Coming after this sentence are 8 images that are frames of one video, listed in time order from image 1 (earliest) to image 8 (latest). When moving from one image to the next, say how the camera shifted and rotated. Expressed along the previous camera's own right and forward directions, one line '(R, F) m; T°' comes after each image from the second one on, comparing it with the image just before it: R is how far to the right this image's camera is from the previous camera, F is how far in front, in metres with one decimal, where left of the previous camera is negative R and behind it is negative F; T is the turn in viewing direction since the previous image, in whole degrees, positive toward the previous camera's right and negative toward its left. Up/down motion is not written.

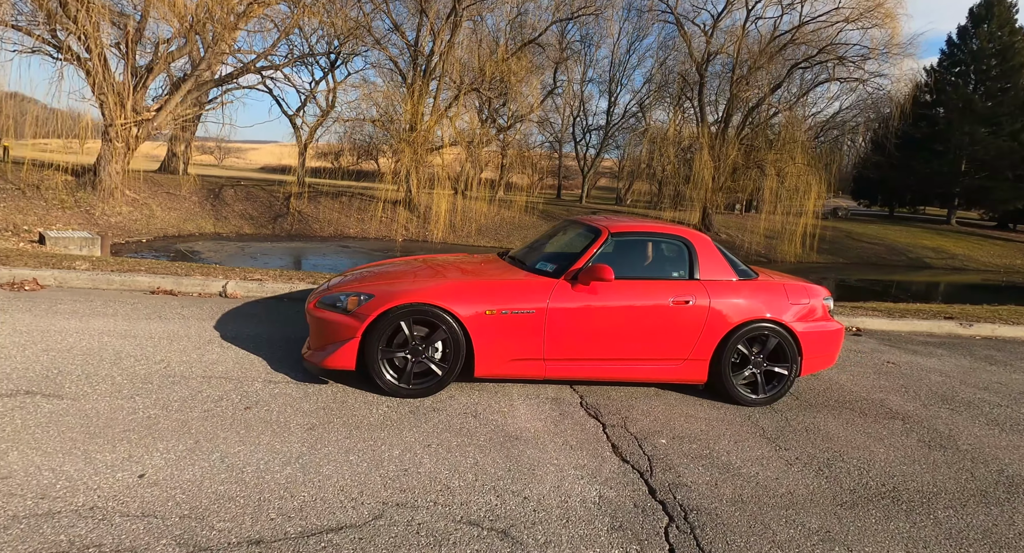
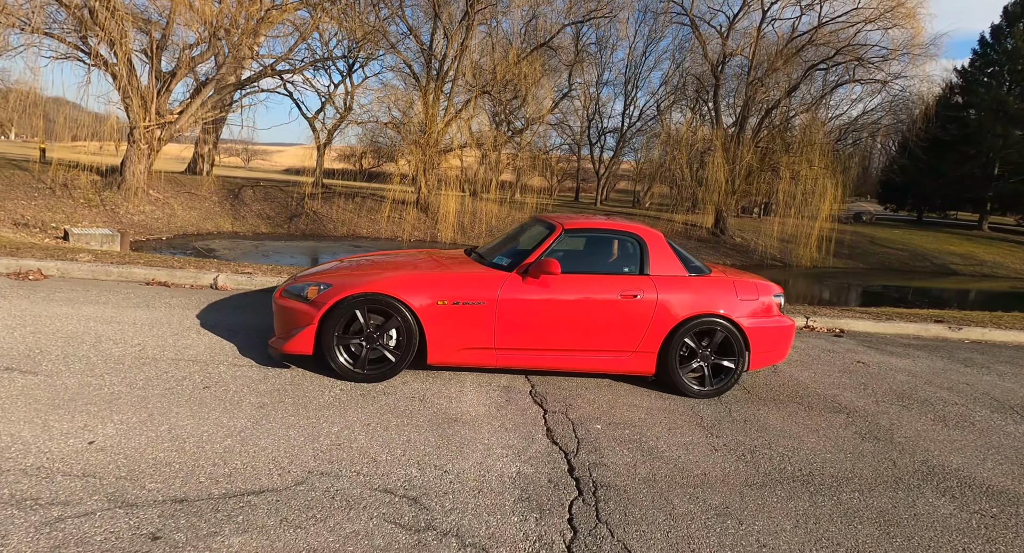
(+0.5, -0.2) m; -2°
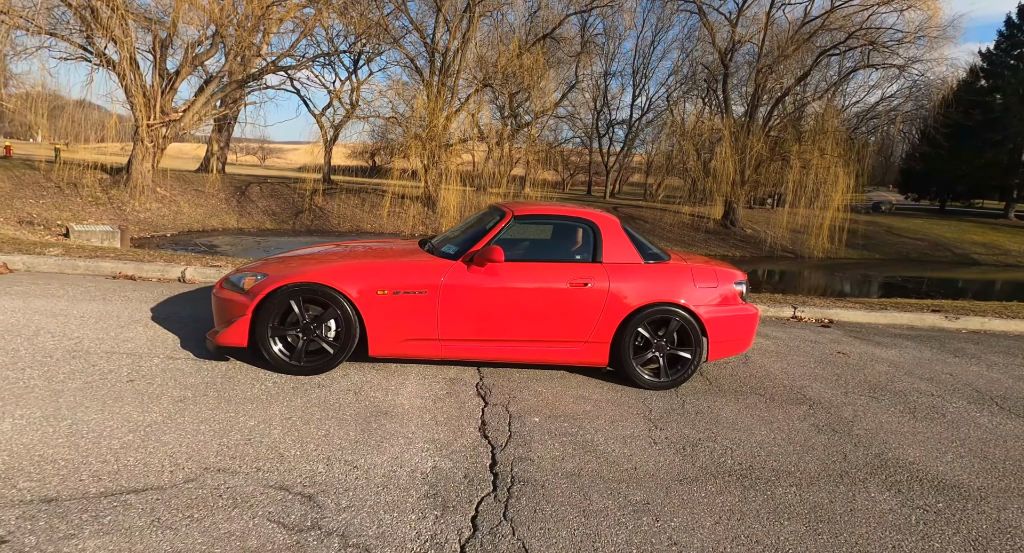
(+0.5, +0.2) m; -2°
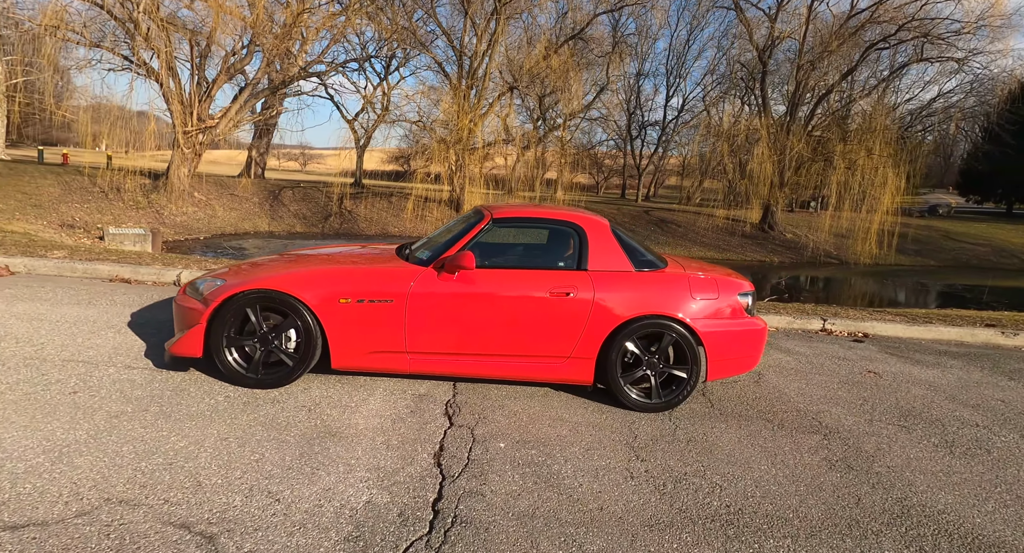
(+0.4, +0.4) m; -4°
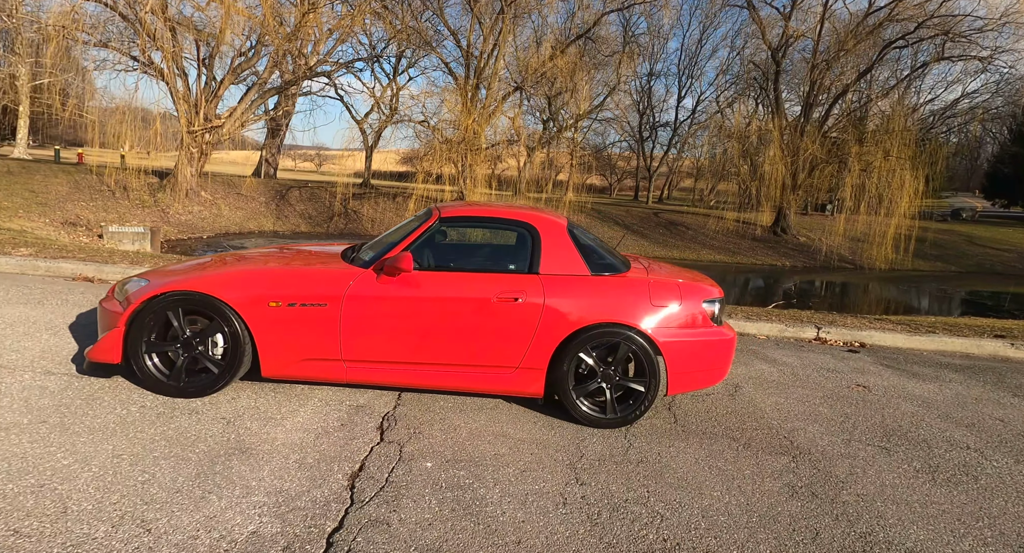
(+0.4, +0.3) m; -2°
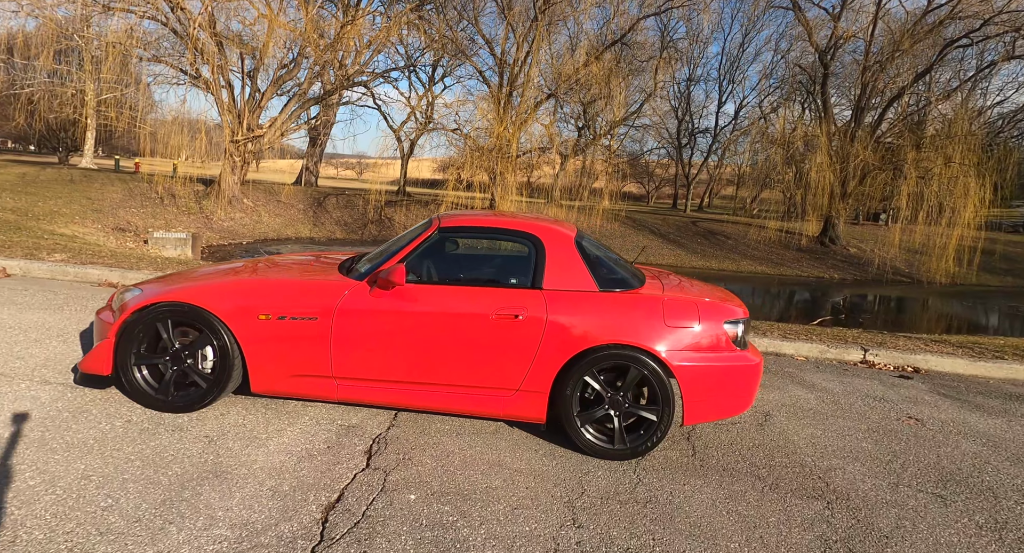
(+0.2, +0.3) m; -4°
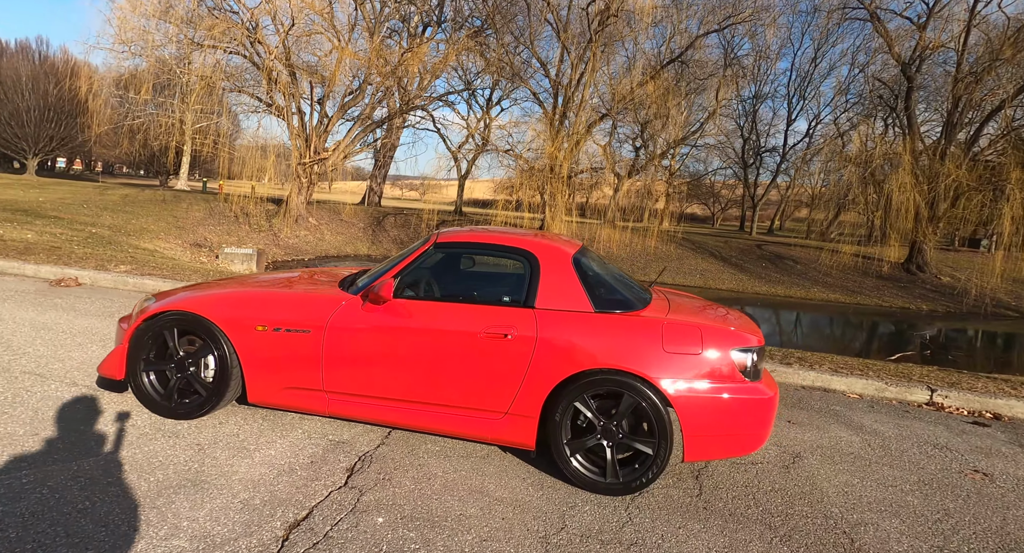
(+0.4, +0.1) m; -7°
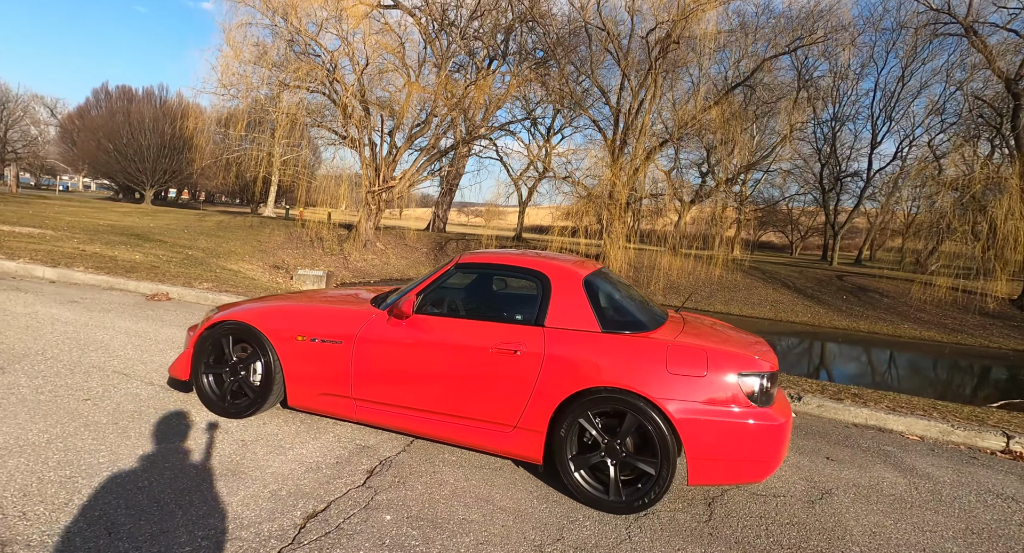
(+0.3, -0.2) m; -7°
